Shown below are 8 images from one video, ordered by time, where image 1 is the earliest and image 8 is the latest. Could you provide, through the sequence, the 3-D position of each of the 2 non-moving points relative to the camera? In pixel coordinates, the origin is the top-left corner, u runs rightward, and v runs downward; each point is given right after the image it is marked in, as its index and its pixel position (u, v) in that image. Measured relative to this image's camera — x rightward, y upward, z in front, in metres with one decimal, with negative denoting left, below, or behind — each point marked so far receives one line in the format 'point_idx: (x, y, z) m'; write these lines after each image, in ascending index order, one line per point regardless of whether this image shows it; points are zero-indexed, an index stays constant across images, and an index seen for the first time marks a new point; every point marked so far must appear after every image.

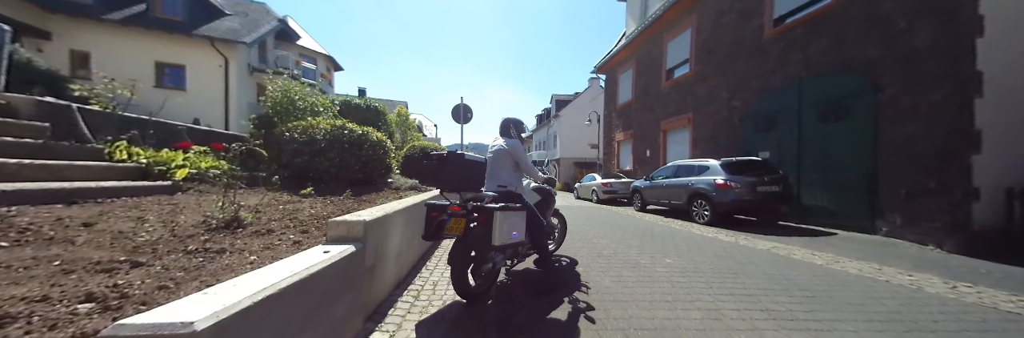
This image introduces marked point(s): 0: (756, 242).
0: (+6.2, -1.9, +6.6) m
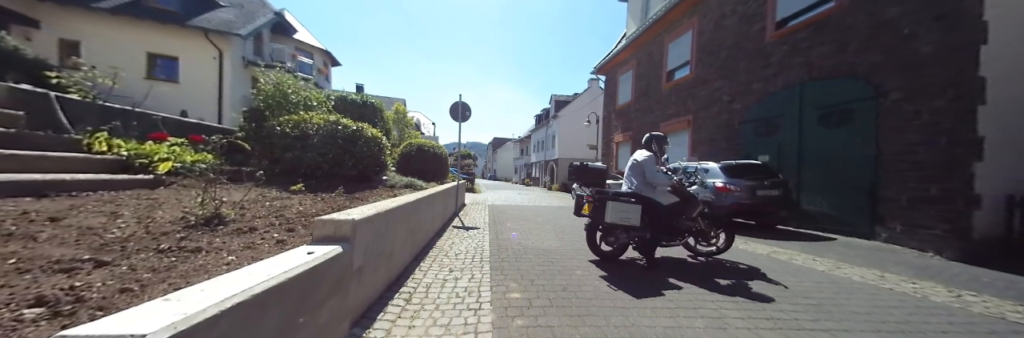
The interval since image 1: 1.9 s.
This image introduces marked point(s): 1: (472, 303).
0: (+6.1, -1.9, +6.5) m
1: (-0.5, -1.4, +2.8) m
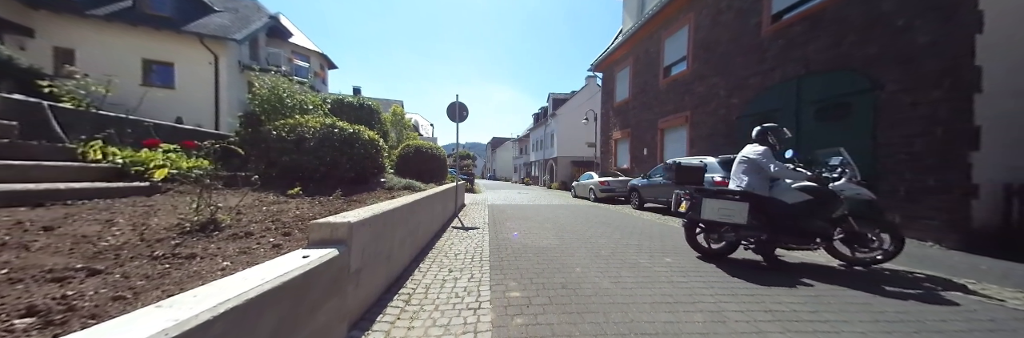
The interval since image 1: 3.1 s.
0: (+6.1, -1.8, +6.5) m
1: (-0.5, -1.4, +2.8) m
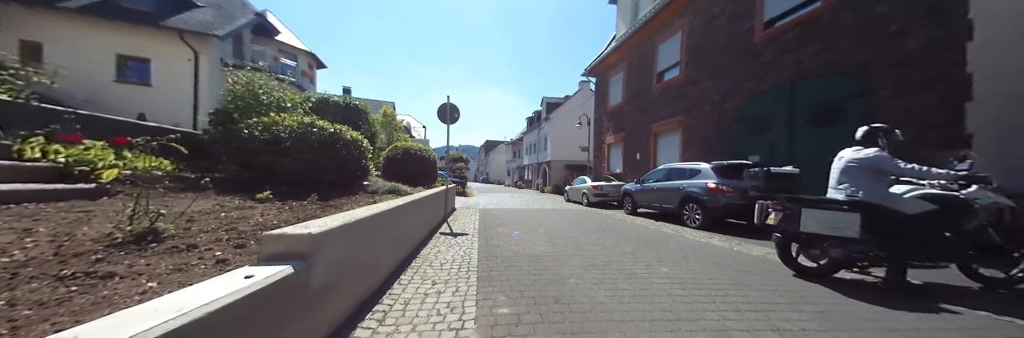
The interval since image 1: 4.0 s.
0: (+5.8, -1.9, +6.4) m
1: (-0.6, -1.5, +2.5) m
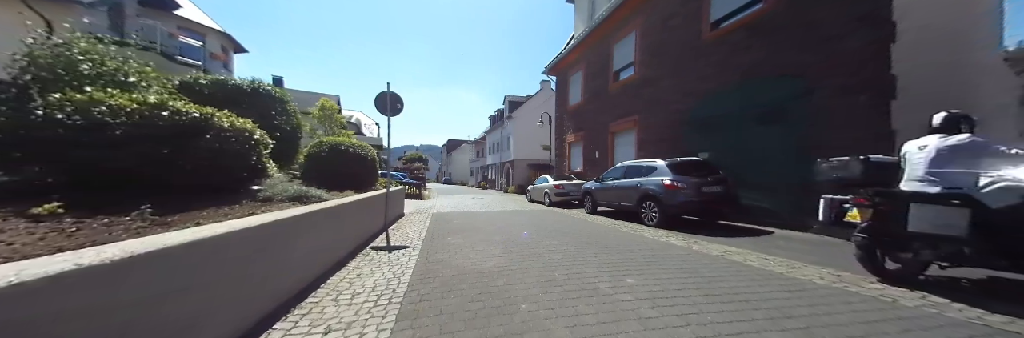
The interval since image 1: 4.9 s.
0: (+4.7, -1.9, +6.3) m
1: (-1.1, -1.5, +1.6) m
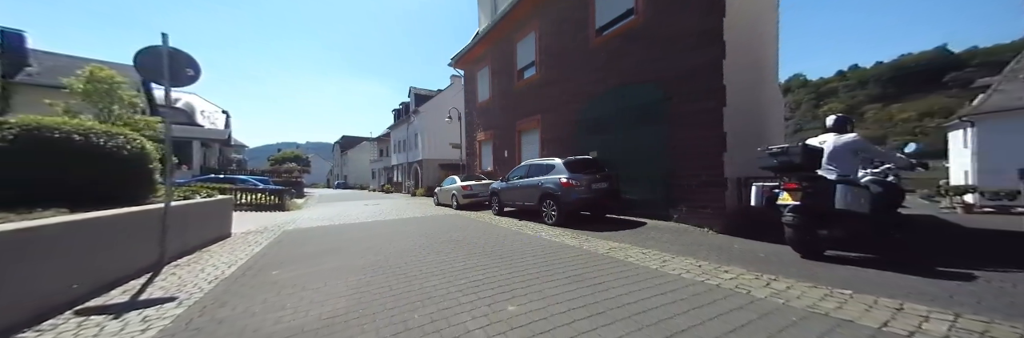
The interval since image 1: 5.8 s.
0: (+2.0, -1.8, +6.3) m
1: (-2.0, -1.5, 0.0) m
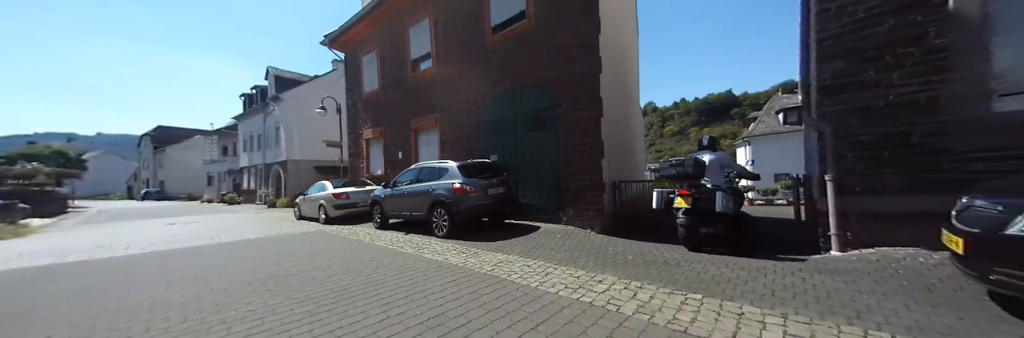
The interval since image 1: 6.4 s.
0: (-0.7, -1.9, +5.5) m
1: (-2.4, -1.4, -1.8) m
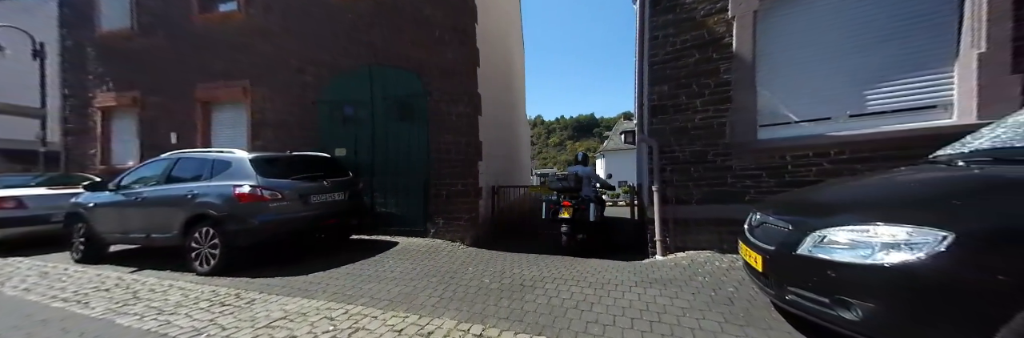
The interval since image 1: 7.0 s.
0: (-3.4, -1.8, +3.4) m
1: (-2.1, -1.3, -4.0) m
